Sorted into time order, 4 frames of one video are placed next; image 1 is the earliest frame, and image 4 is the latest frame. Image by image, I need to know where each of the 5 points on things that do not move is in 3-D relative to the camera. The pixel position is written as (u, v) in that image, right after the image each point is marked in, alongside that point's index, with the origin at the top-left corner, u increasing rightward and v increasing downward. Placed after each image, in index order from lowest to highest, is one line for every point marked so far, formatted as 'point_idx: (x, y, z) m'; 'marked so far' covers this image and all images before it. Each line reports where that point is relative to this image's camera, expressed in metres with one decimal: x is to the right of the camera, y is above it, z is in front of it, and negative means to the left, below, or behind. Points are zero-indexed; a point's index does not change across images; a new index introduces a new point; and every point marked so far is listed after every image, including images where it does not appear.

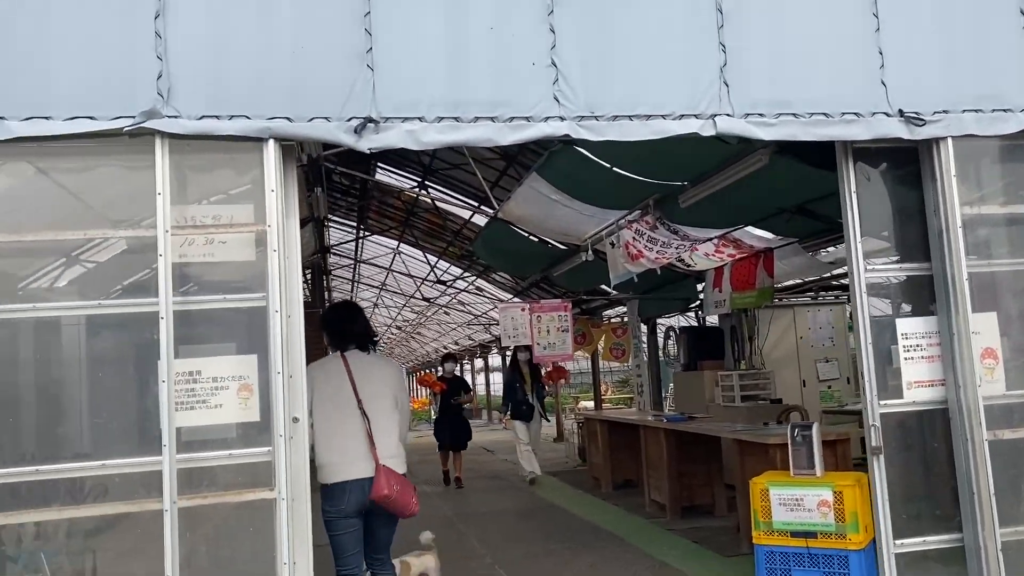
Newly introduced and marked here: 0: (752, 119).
0: (+1.1, +0.8, +4.0) m
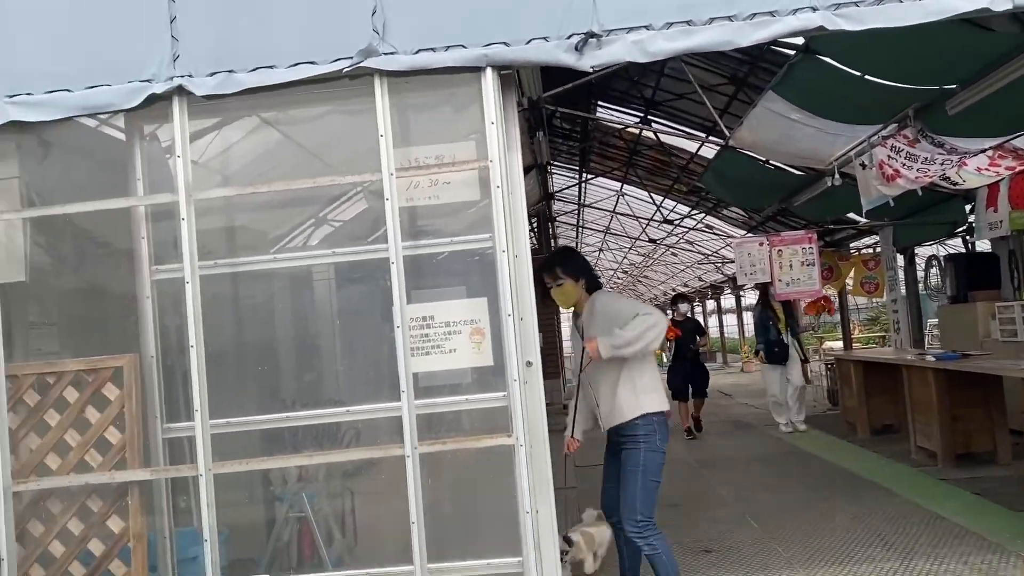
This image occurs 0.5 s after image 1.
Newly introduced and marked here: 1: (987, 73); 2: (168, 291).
0: (+2.0, +1.1, +3.3) m
1: (+3.3, +1.5, +6.0) m
2: (-1.4, 0.0, +3.5) m
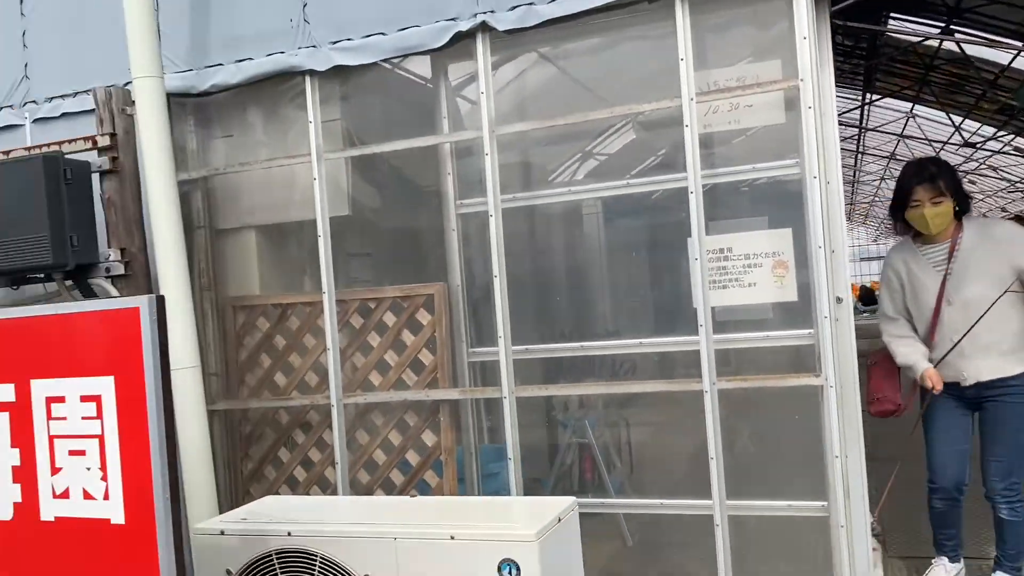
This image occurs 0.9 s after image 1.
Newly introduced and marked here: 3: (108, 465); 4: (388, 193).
0: (+3.0, +1.3, +2.4) m
1: (+5.0, +1.9, +4.7) m
2: (-0.2, +0.3, +3.7) m
3: (-0.9, -0.4, +2.1) m
4: (-0.5, +0.4, +3.8) m
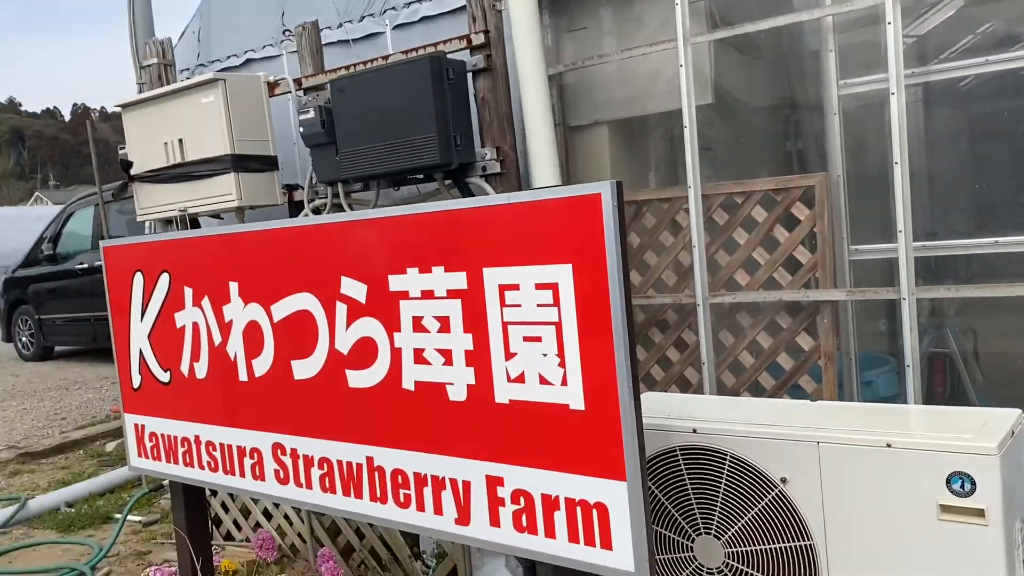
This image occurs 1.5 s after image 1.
0: (+4.0, +1.6, +1.1) m
1: (+6.5, +2.3, +2.7) m
2: (+1.3, +0.7, +3.3) m
3: (+0.1, -0.1, +2.1) m
4: (+1.0, +0.8, +3.5) m
